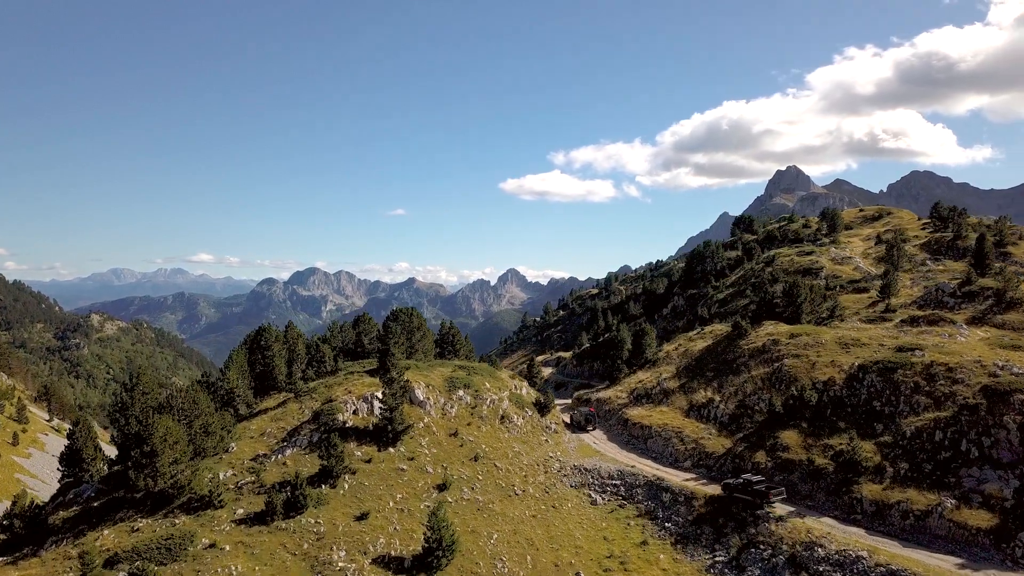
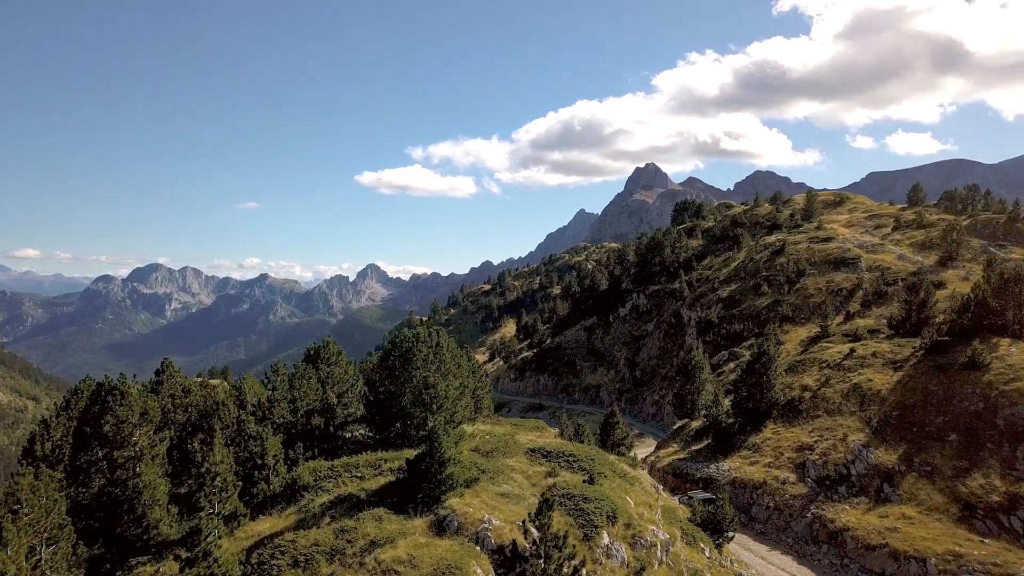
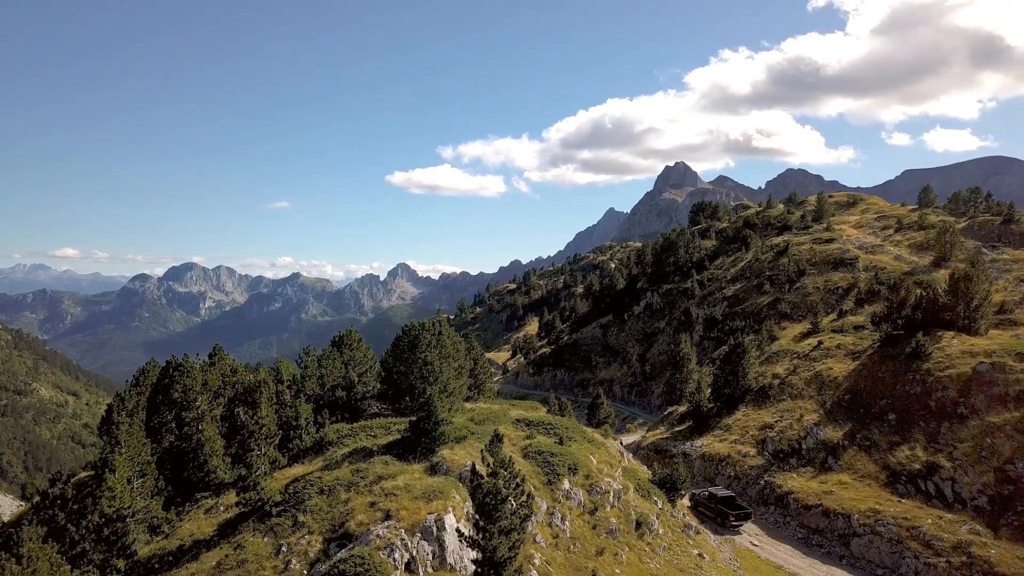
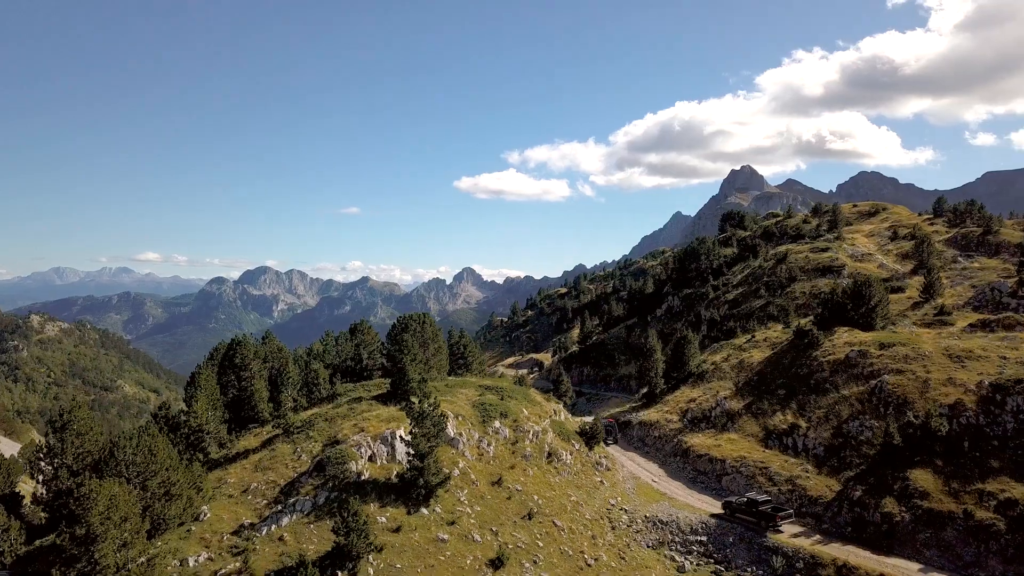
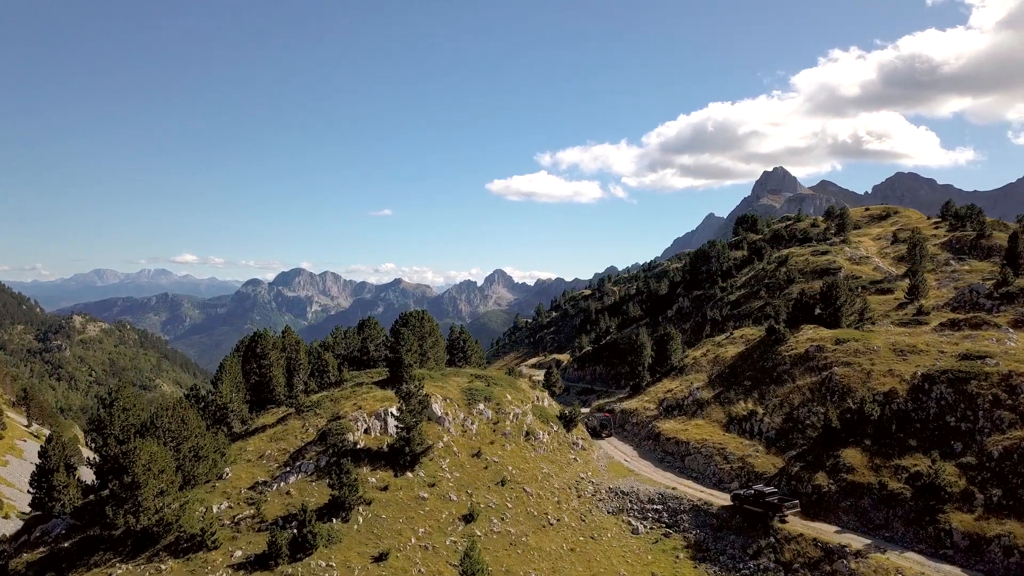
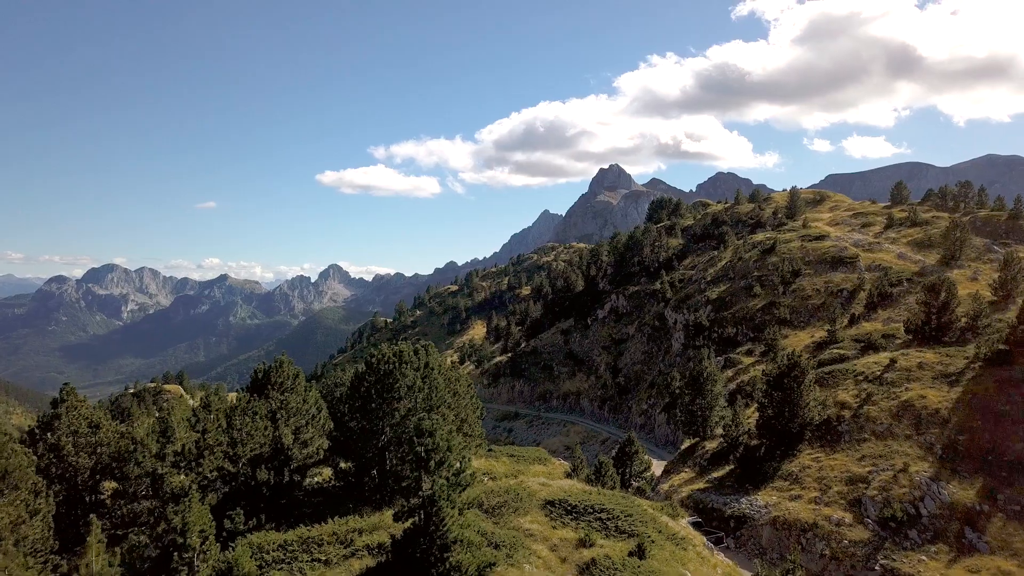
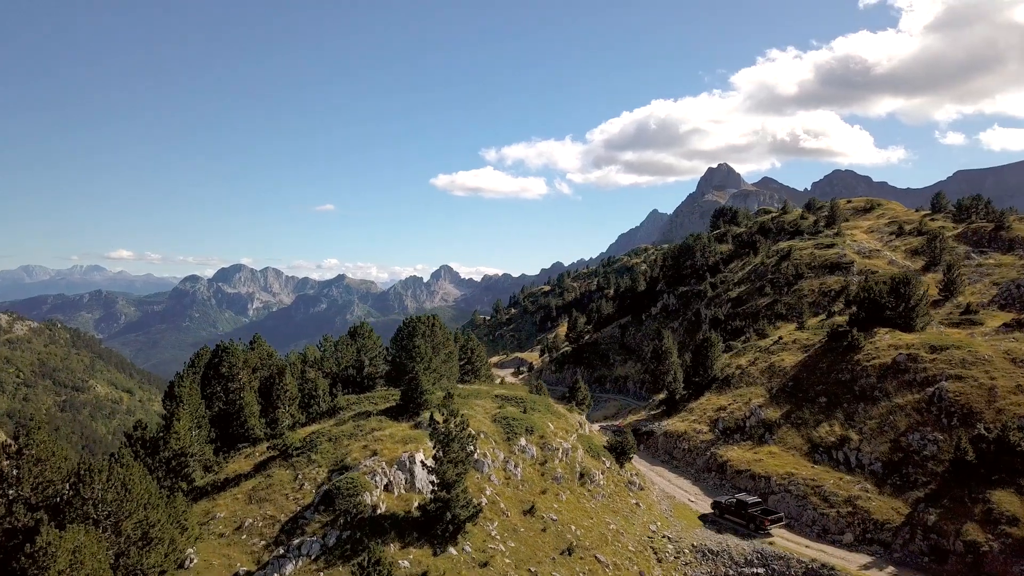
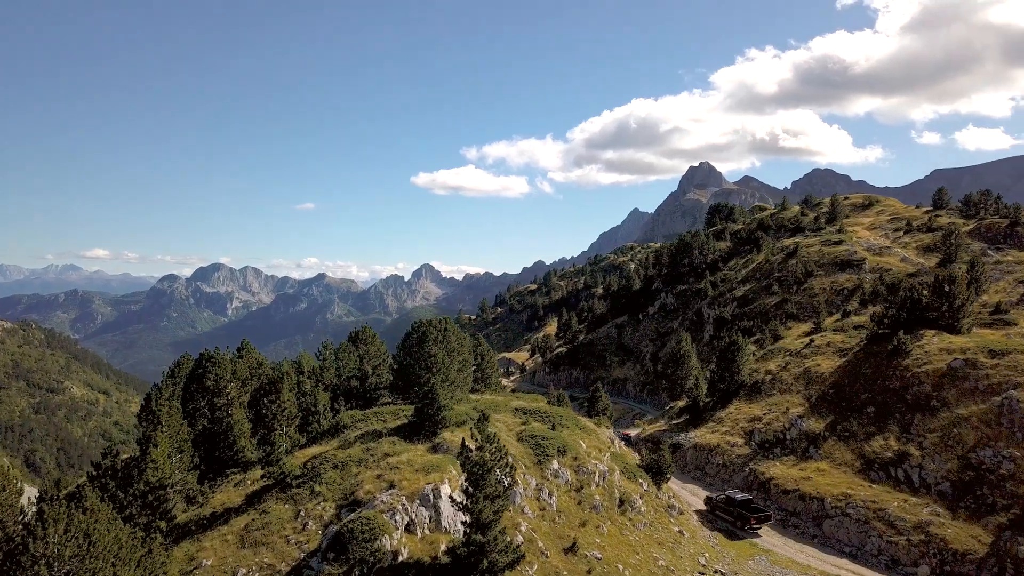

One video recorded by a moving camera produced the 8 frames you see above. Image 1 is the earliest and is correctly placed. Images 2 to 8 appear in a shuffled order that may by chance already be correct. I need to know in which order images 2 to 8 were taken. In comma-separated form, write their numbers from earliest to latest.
5, 4, 7, 8, 3, 2, 6
